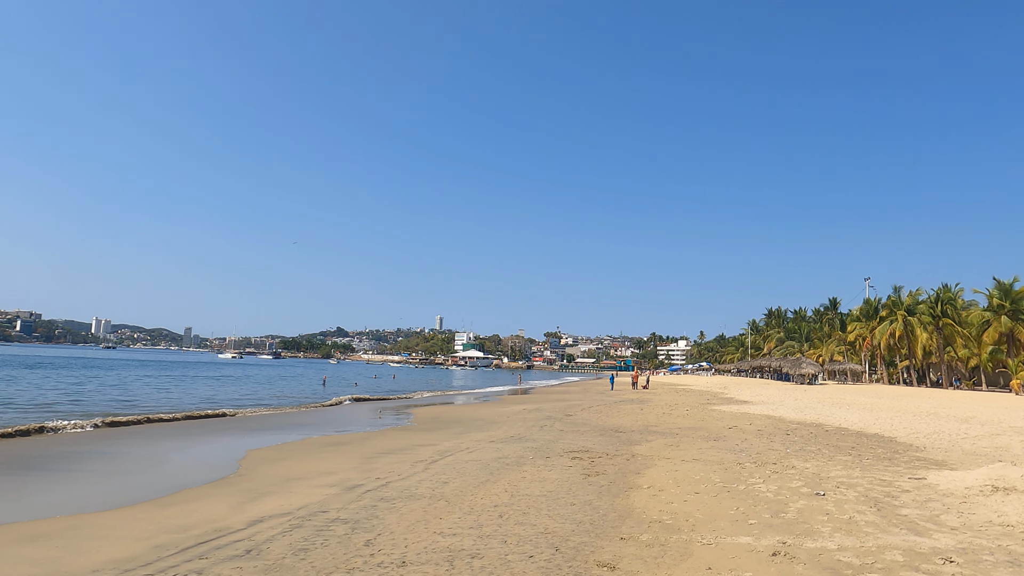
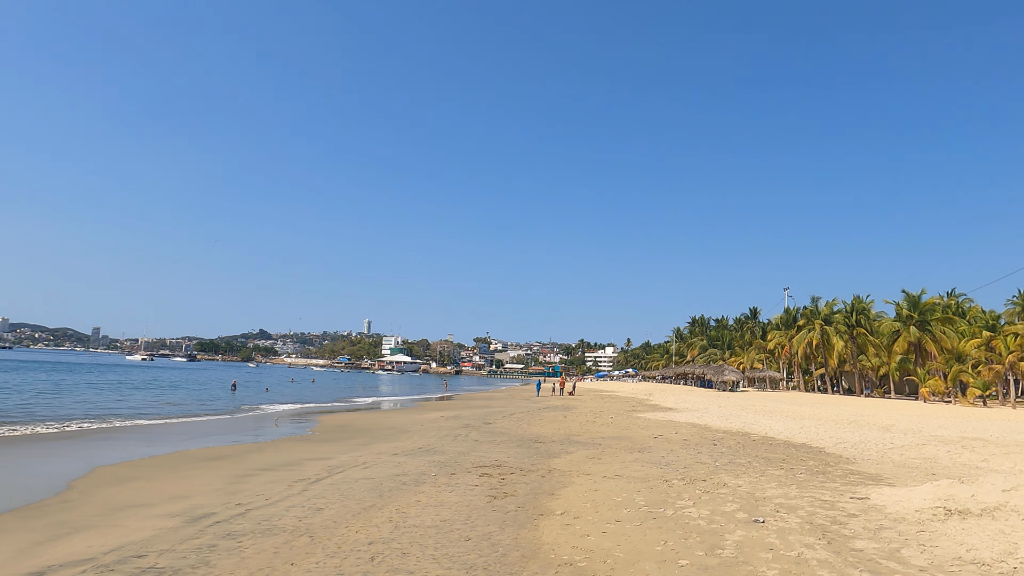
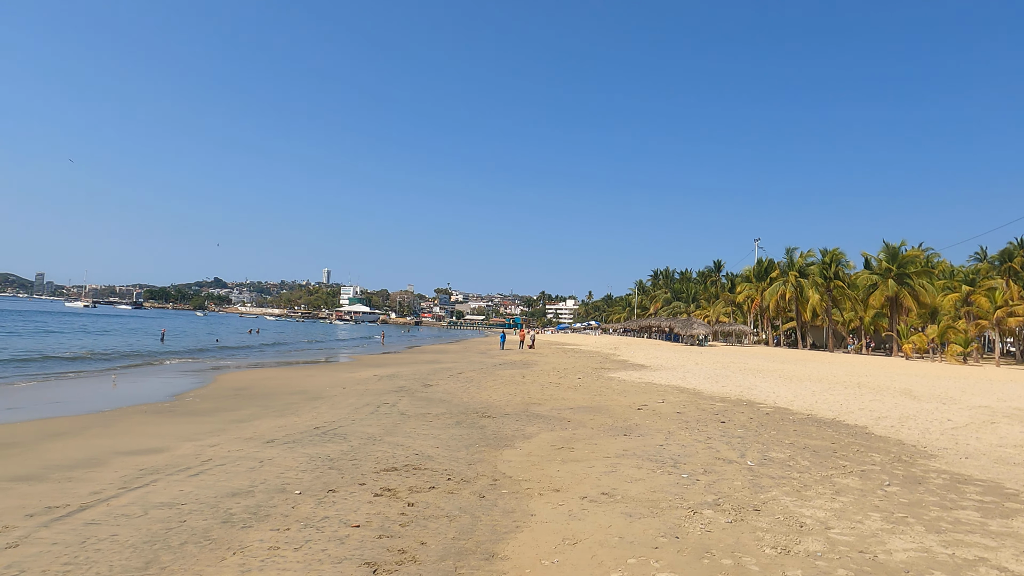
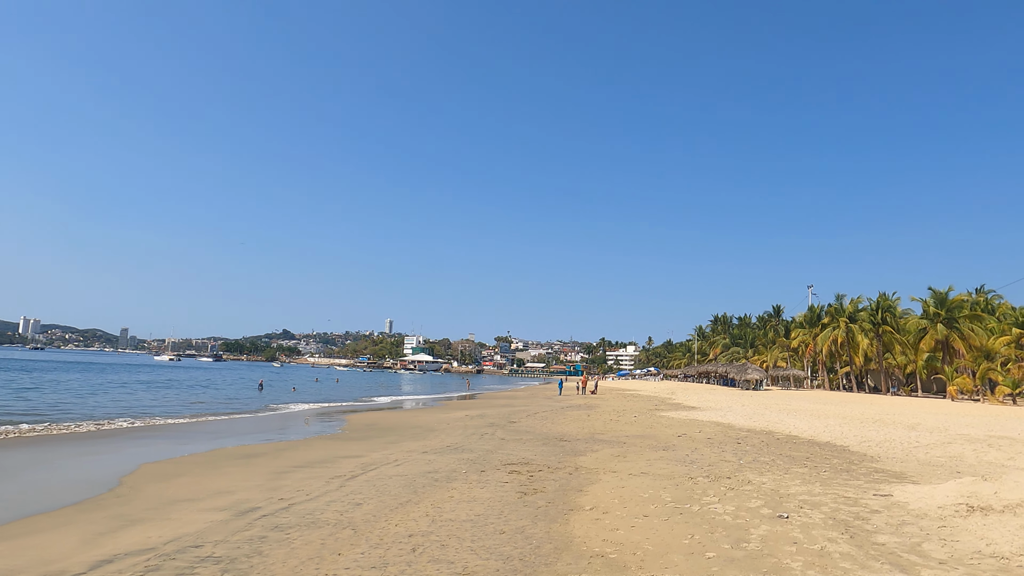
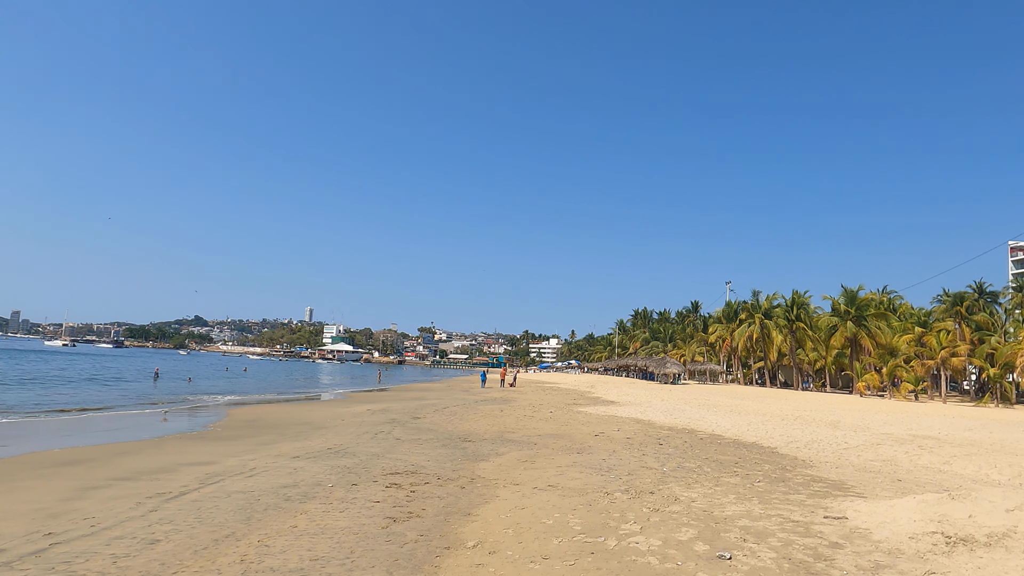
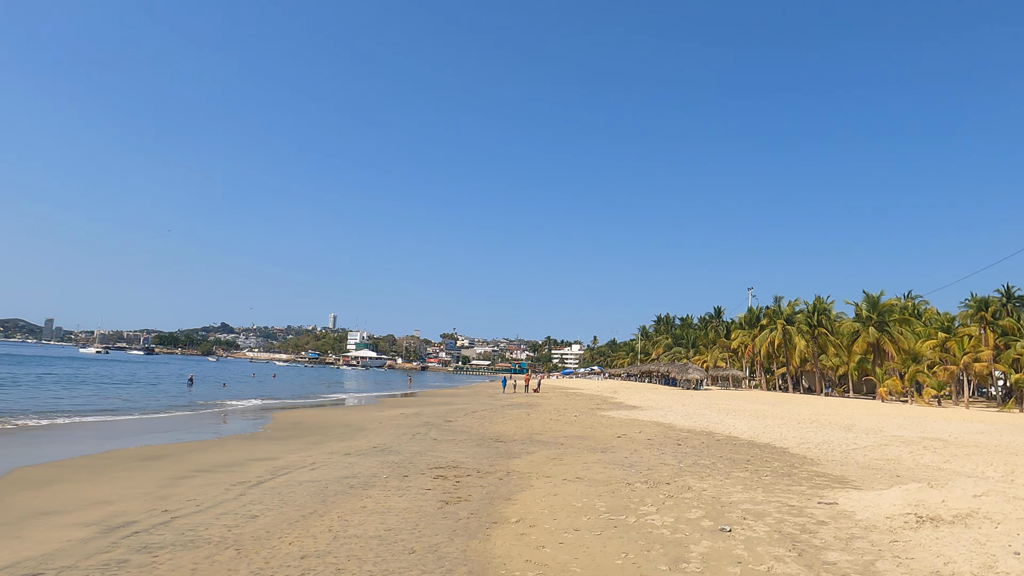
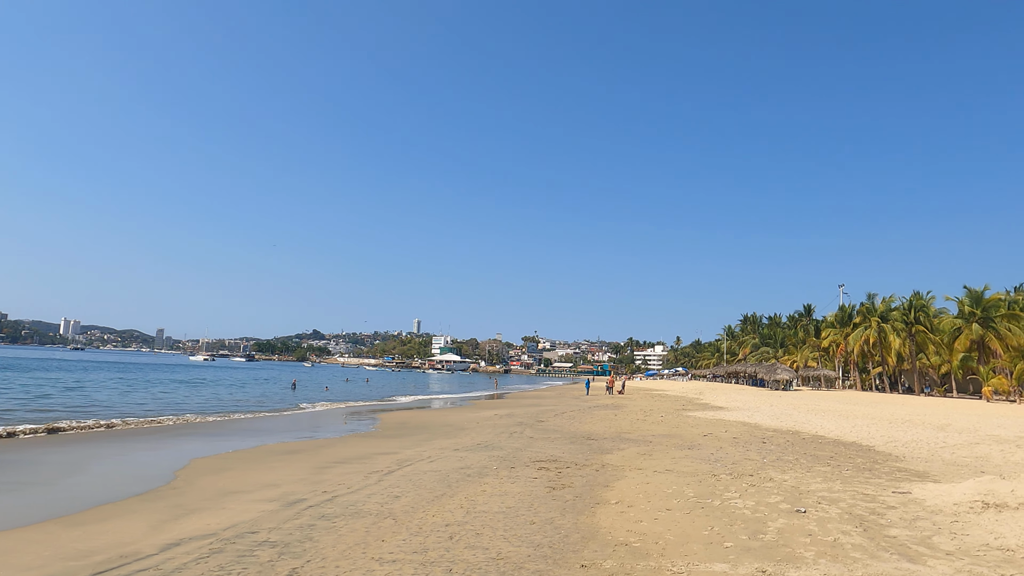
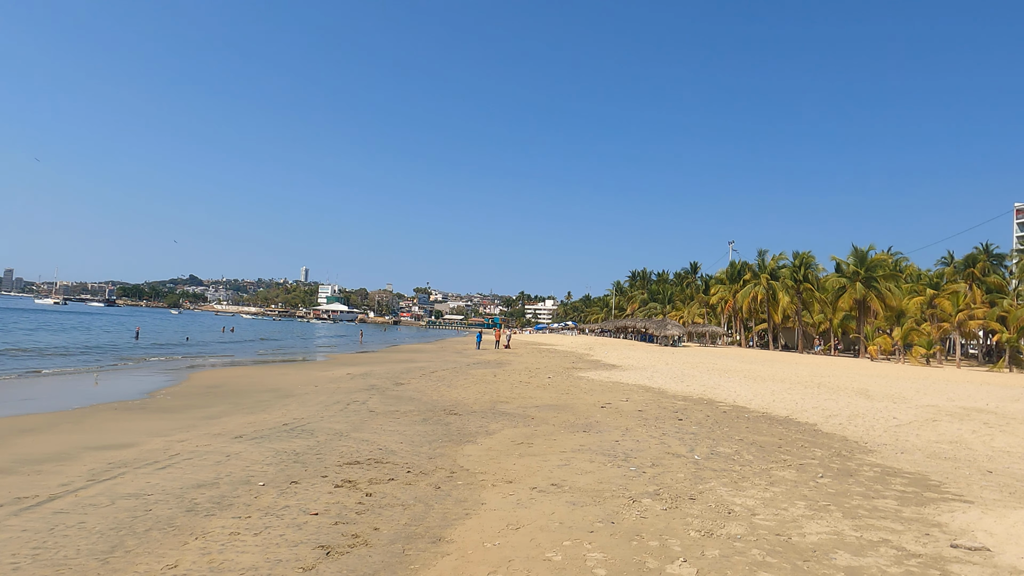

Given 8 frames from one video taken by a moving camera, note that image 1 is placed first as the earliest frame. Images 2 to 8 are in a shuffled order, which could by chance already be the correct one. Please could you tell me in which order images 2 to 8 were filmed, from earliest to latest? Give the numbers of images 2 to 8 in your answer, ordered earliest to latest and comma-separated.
7, 4, 2, 6, 5, 8, 3
